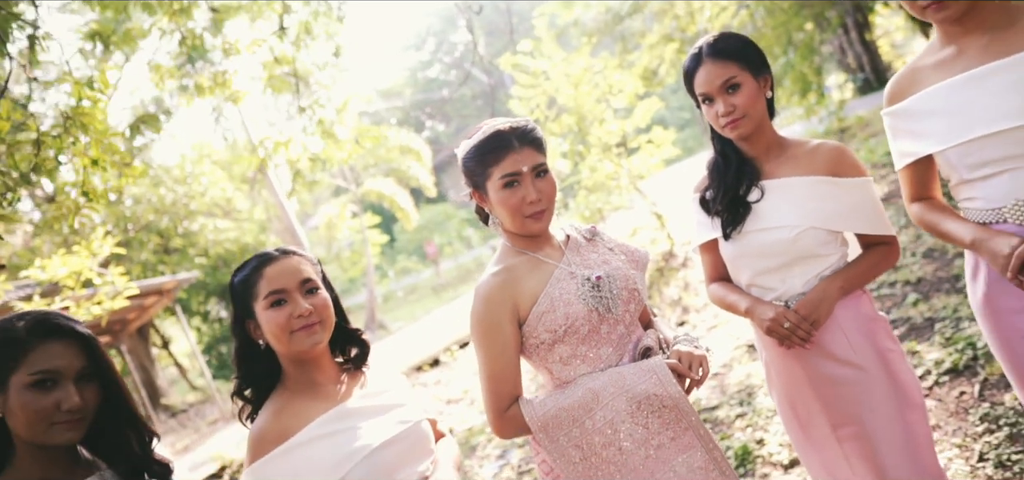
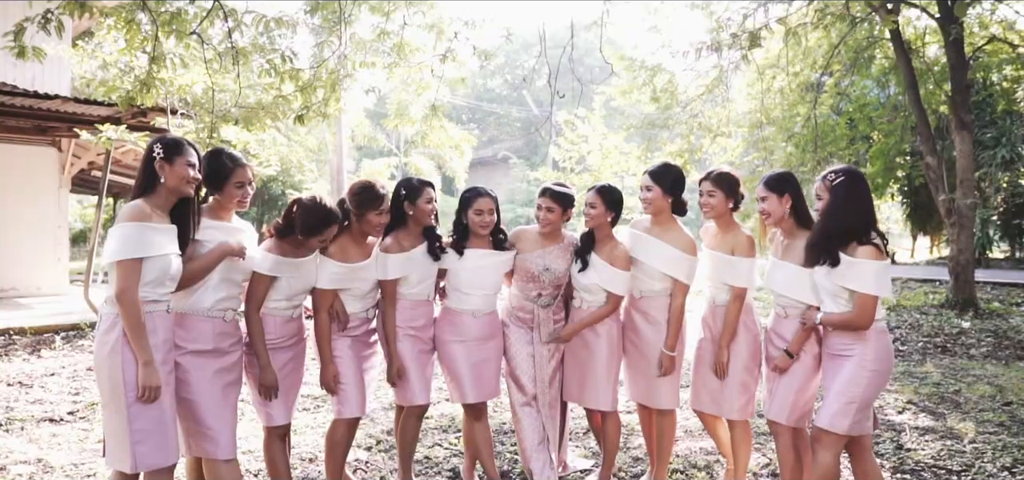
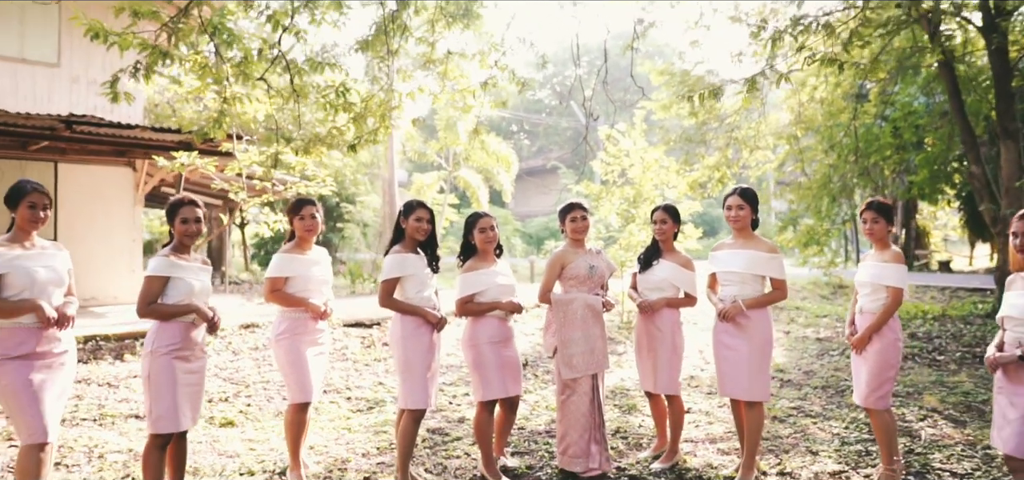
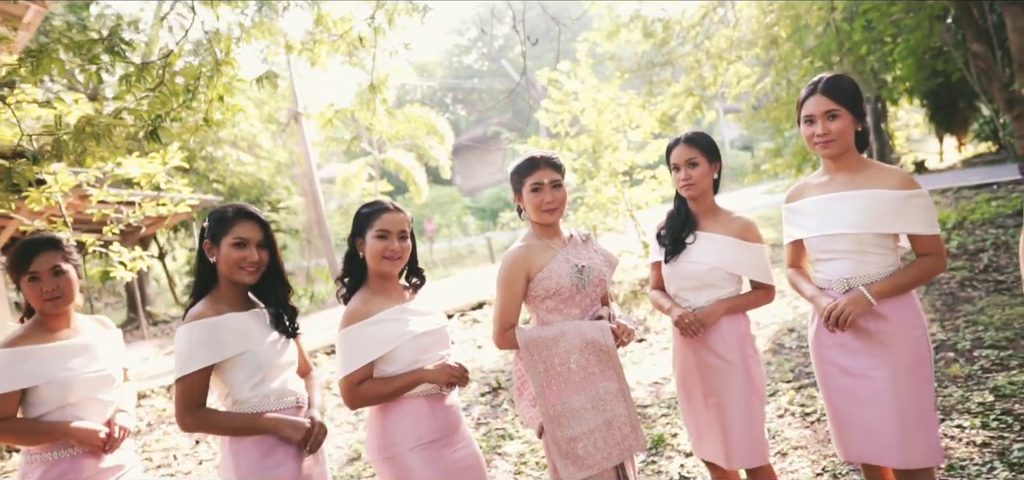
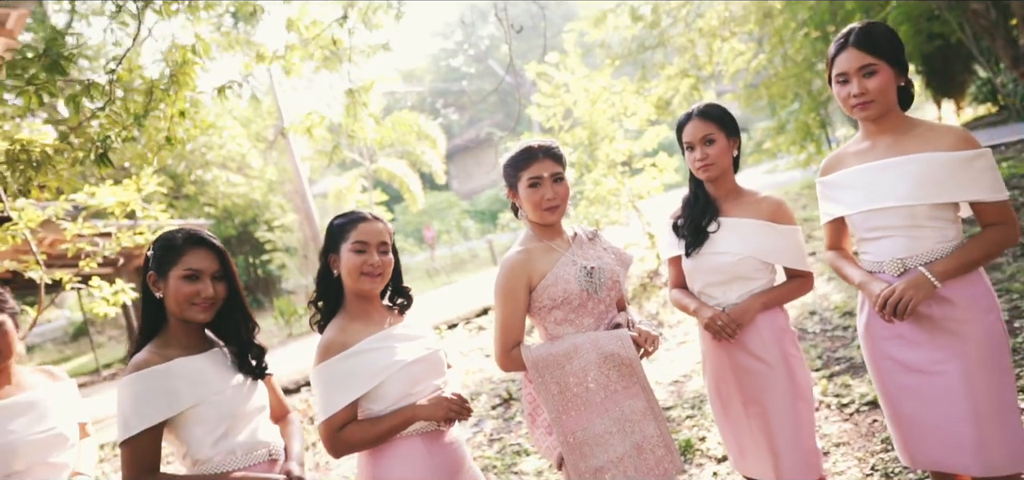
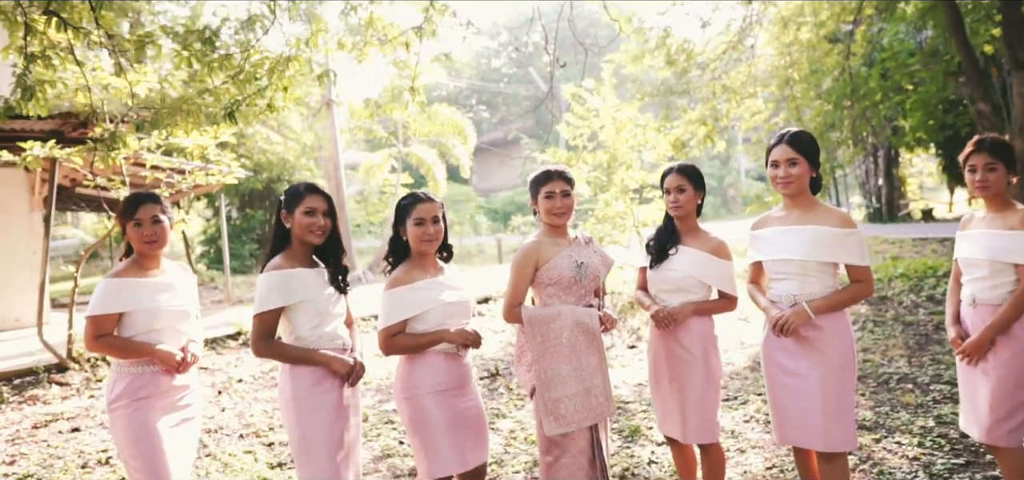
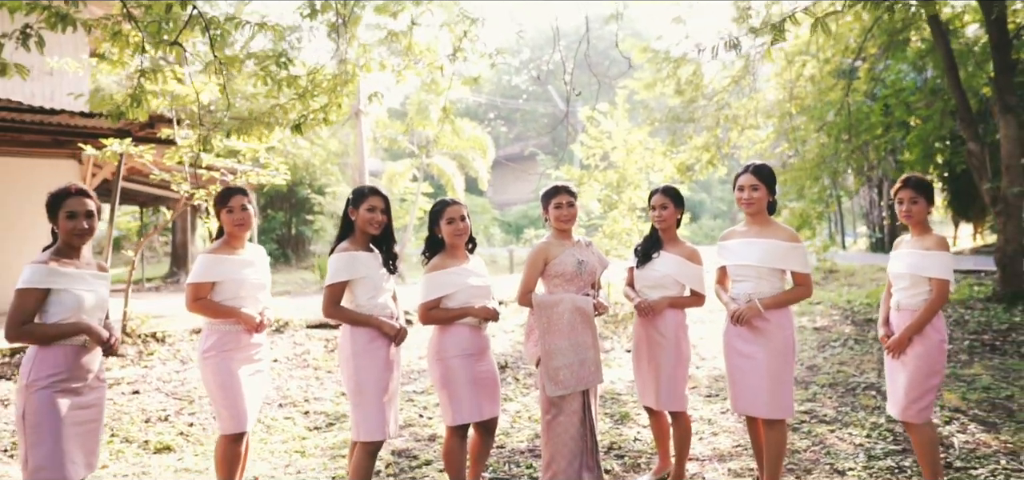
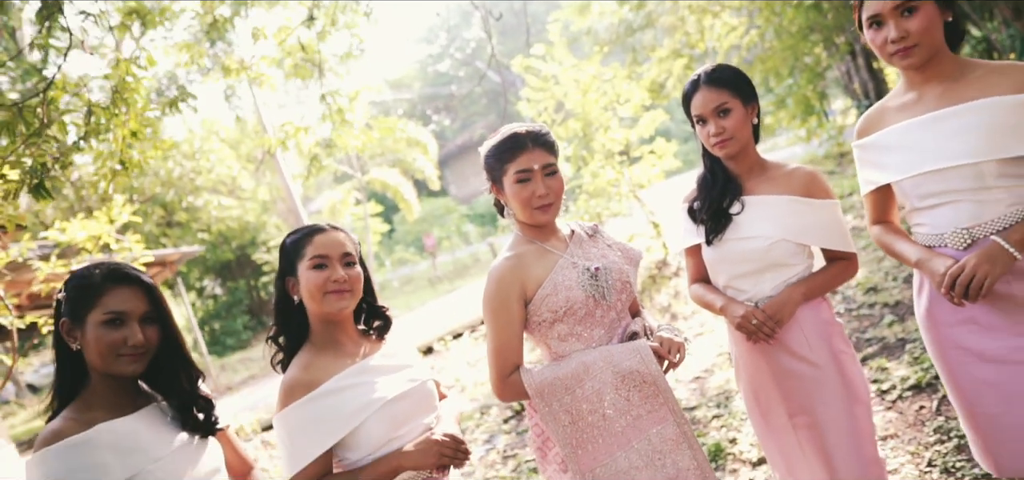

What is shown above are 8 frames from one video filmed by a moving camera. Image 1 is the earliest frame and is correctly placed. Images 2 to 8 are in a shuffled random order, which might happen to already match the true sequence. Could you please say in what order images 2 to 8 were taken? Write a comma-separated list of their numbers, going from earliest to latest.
8, 5, 4, 6, 7, 3, 2
